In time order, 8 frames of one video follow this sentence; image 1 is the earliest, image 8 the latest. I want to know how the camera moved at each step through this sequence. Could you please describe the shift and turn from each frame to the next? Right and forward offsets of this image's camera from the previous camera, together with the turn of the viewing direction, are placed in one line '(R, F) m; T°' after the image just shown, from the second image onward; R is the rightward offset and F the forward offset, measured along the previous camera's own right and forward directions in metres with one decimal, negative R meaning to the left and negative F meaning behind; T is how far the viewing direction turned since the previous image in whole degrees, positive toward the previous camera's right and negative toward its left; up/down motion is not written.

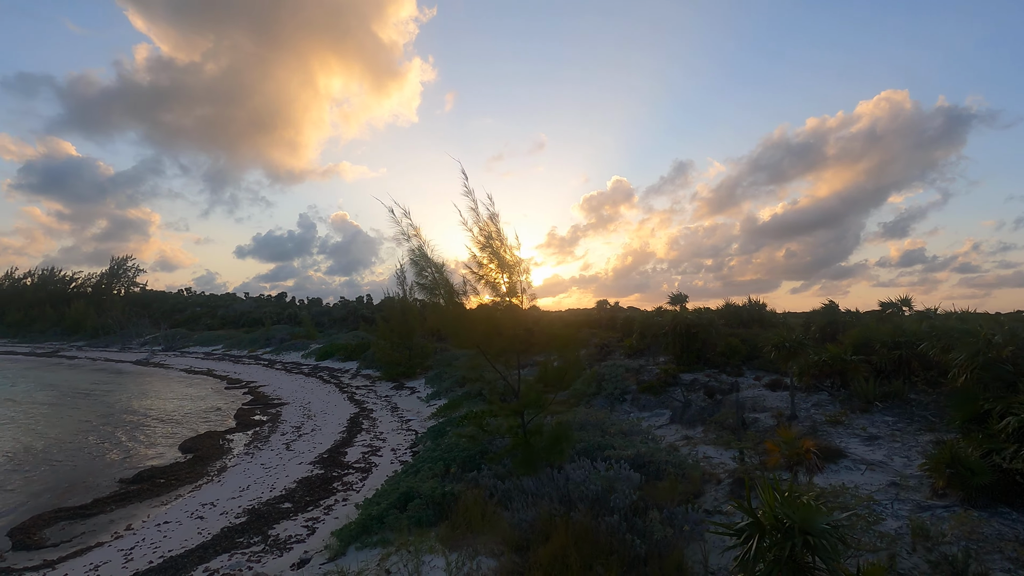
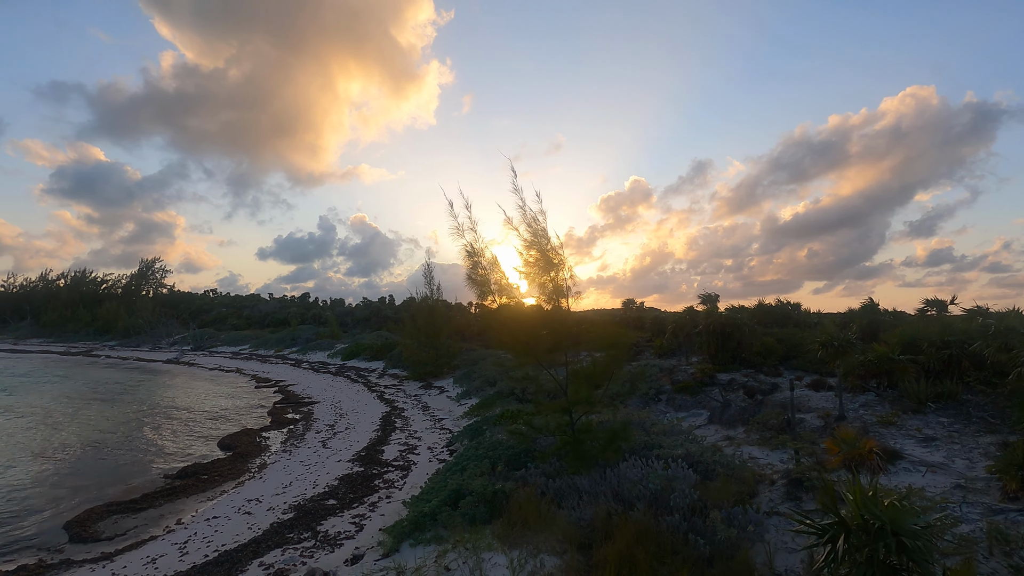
(-0.5, 0.0) m; -2°
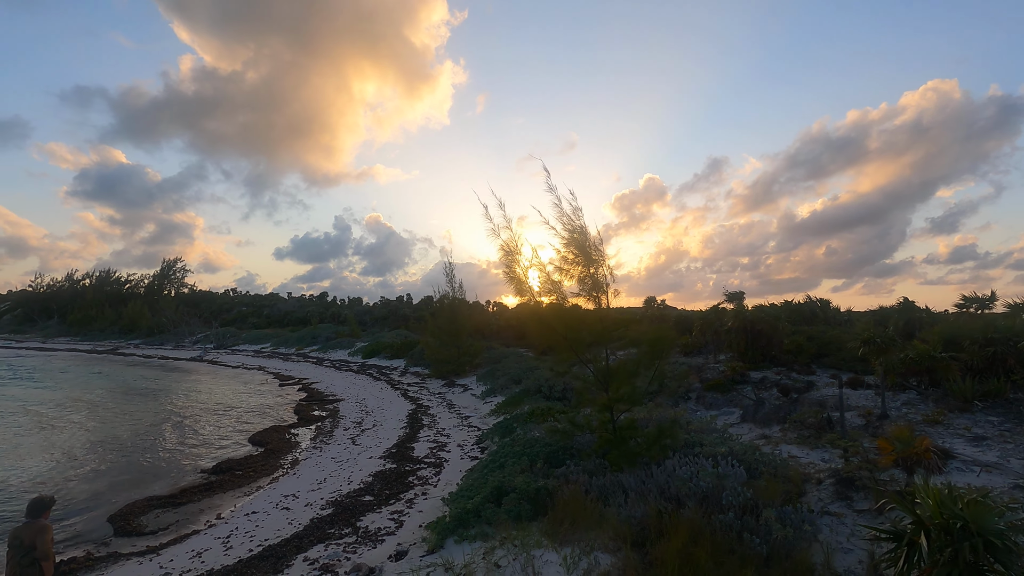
(-0.4, +0.1) m; -2°
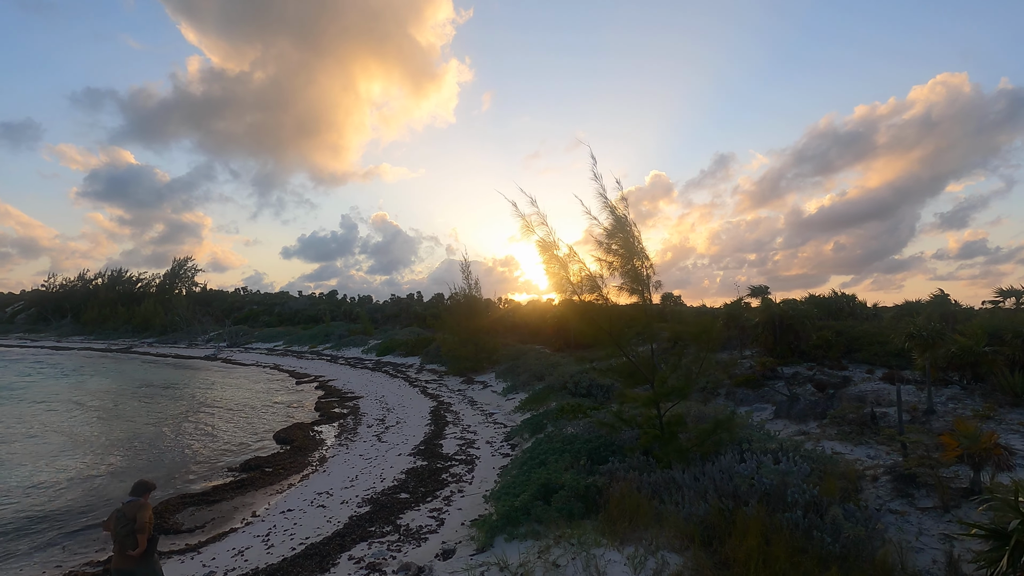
(-0.6, +0.2) m; -1°
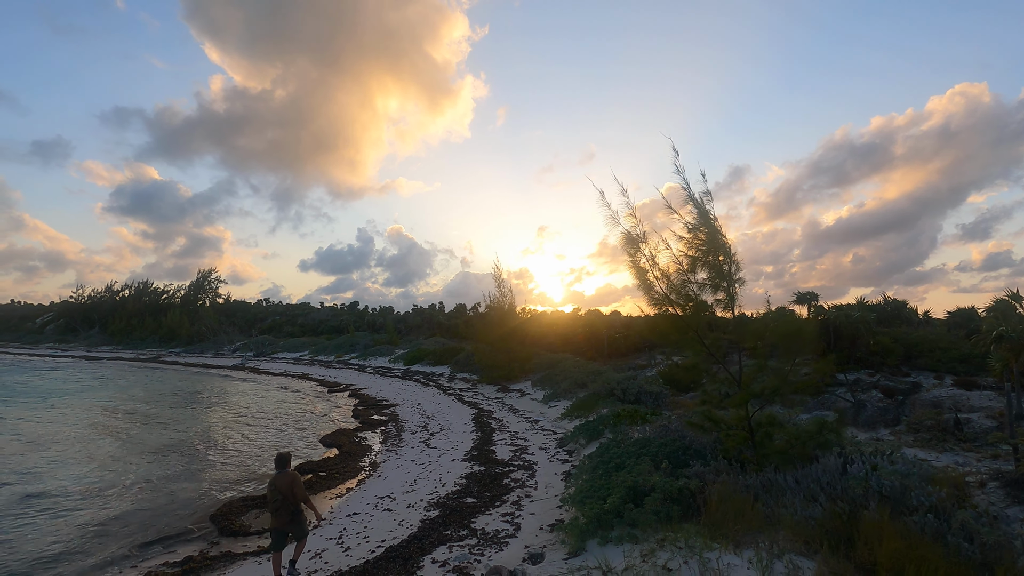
(-1.0, +0.2) m; -2°
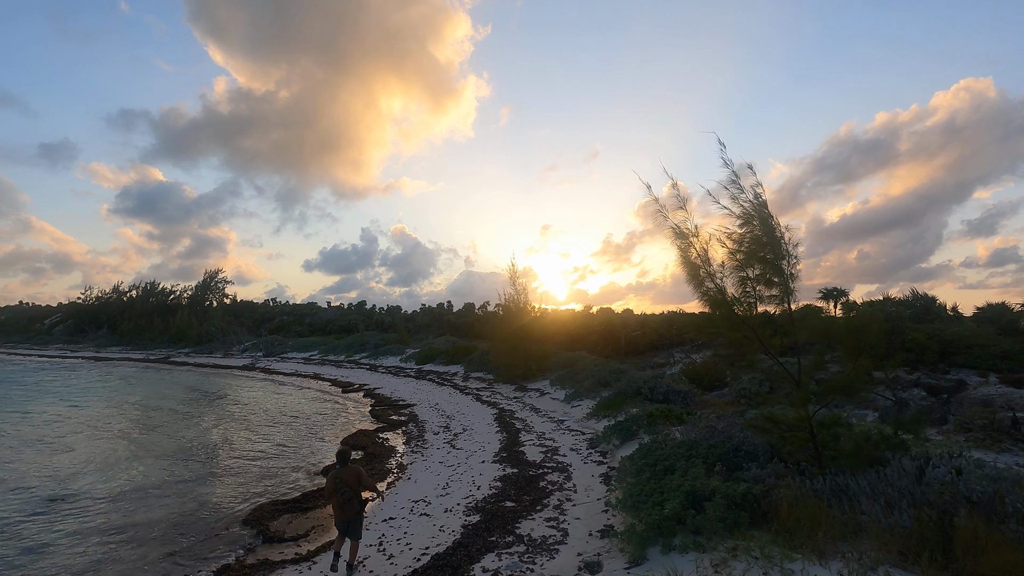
(-0.6, +0.3) m; 0°
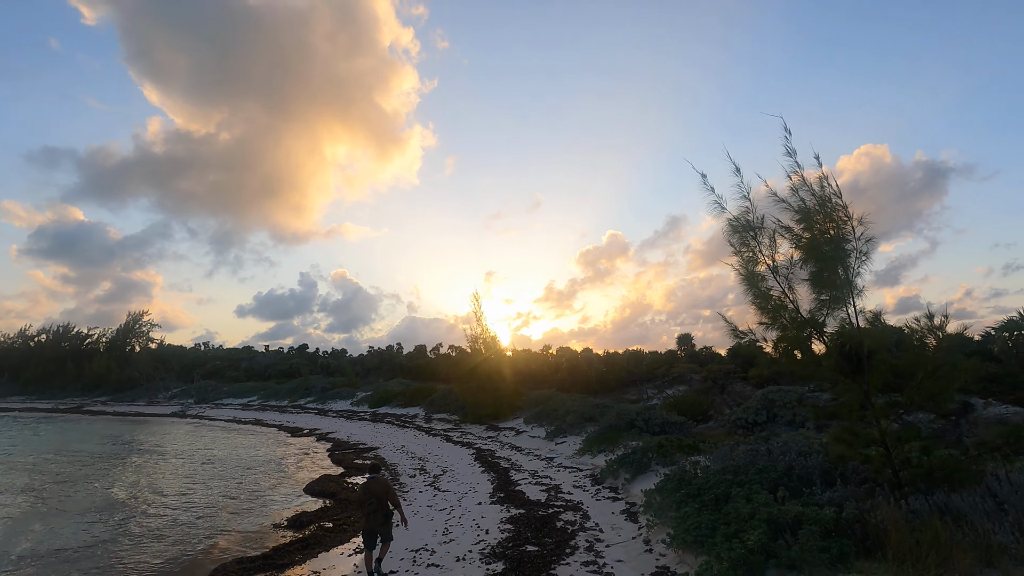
(-1.2, +1.1) m; +6°
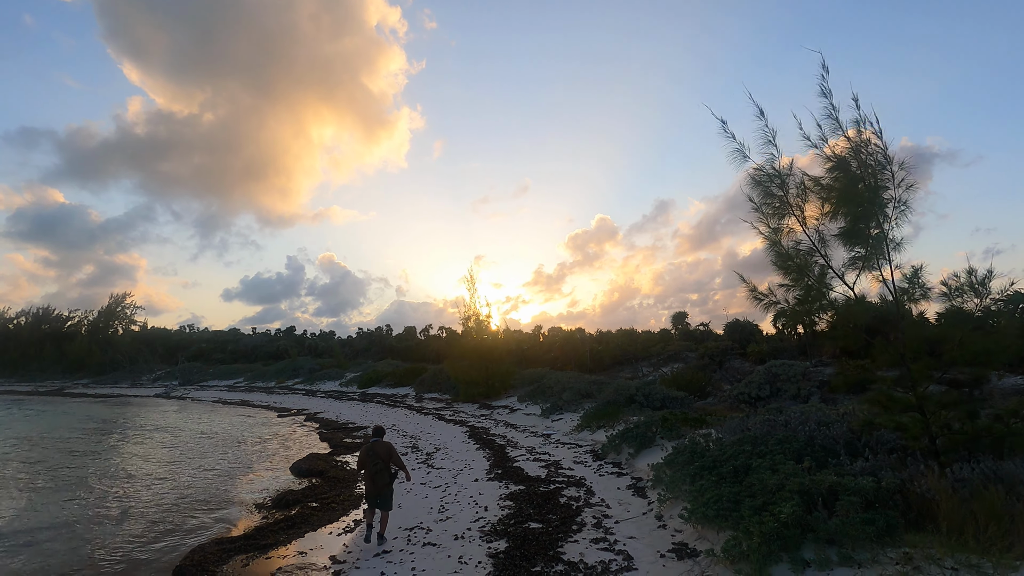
(-0.2, +0.7) m; +1°
